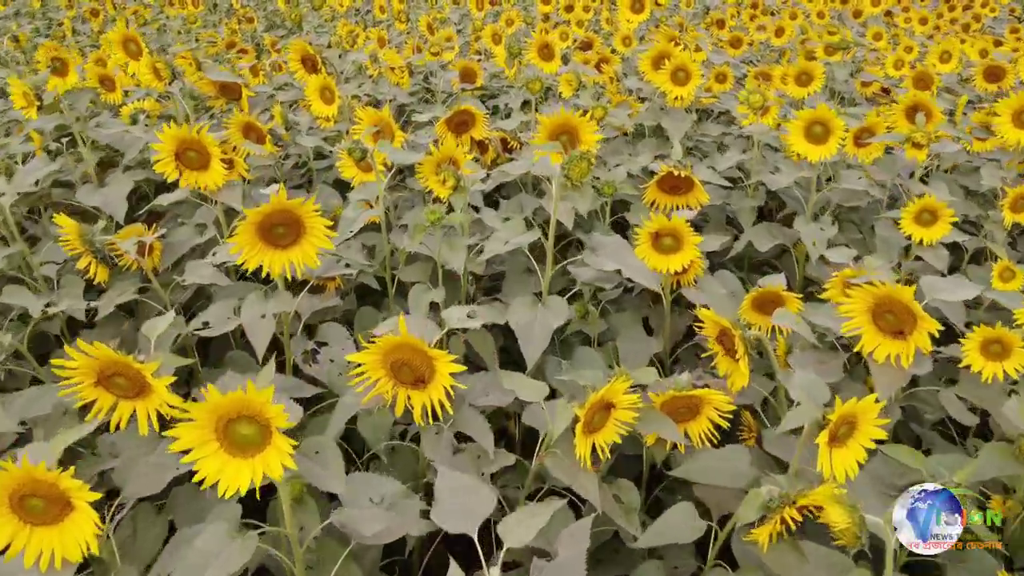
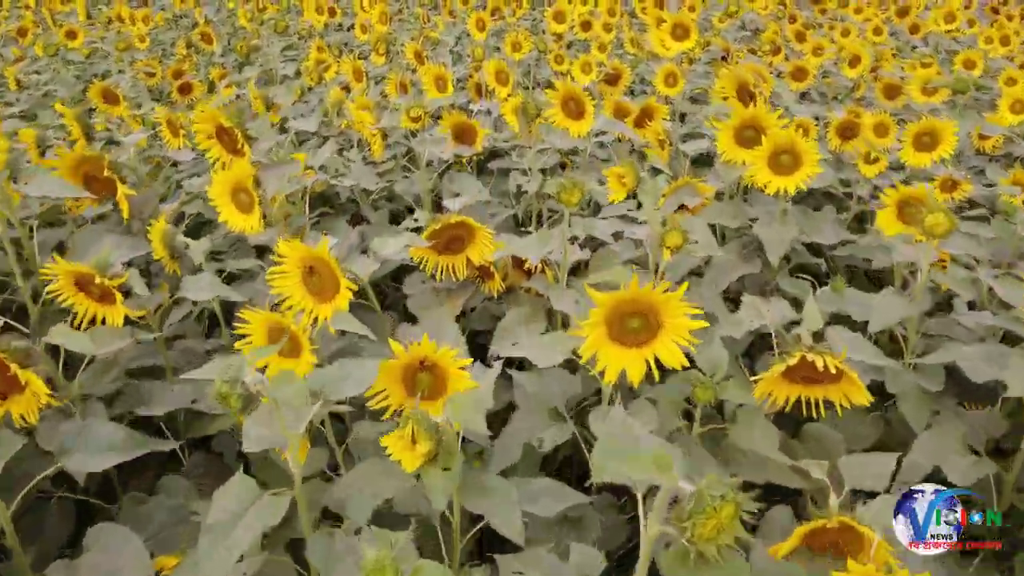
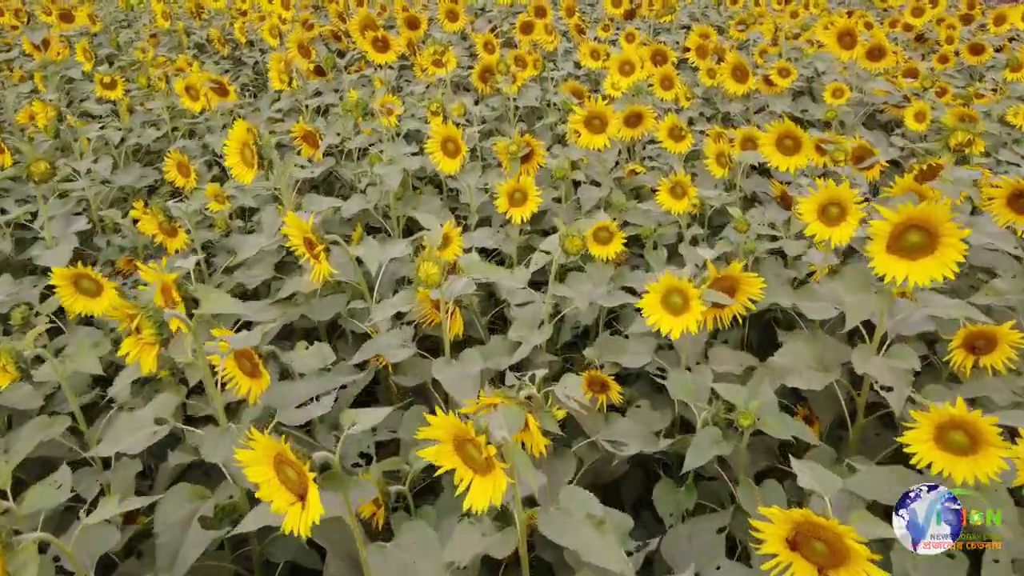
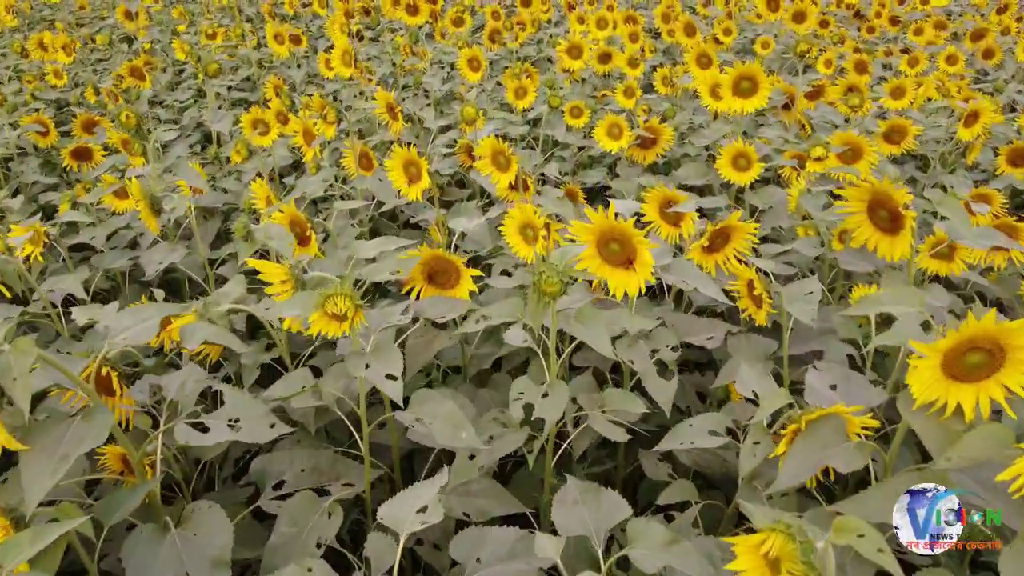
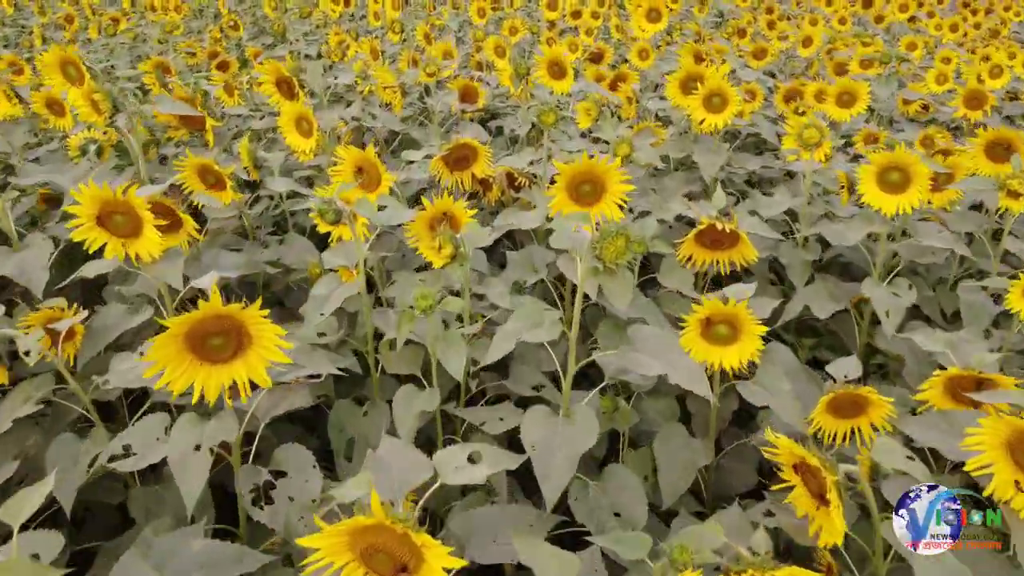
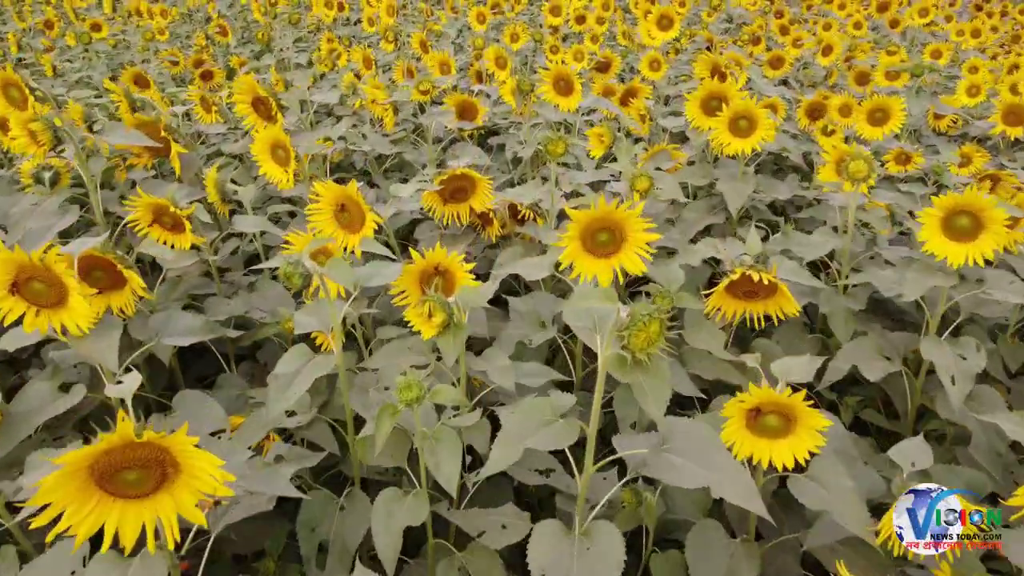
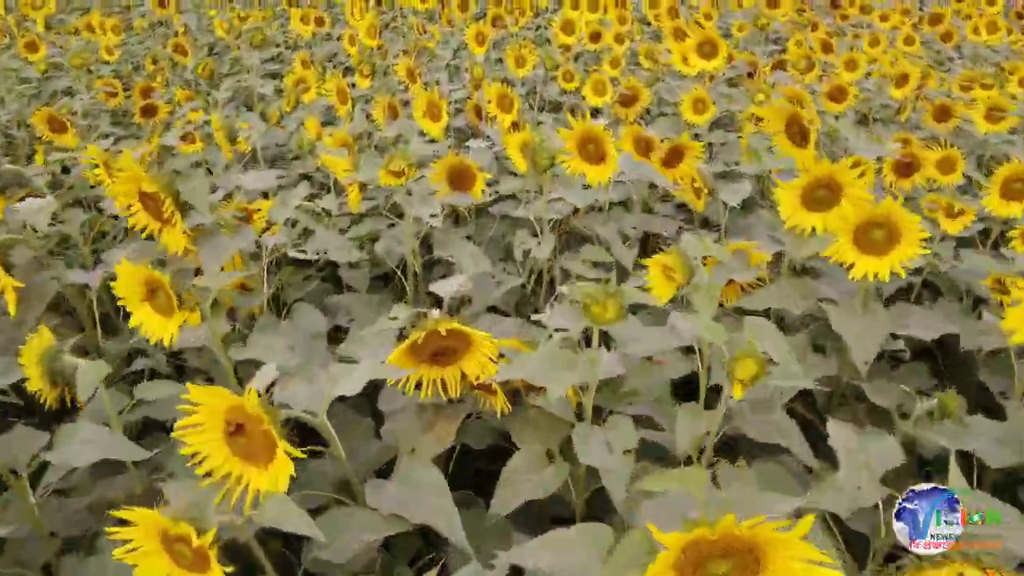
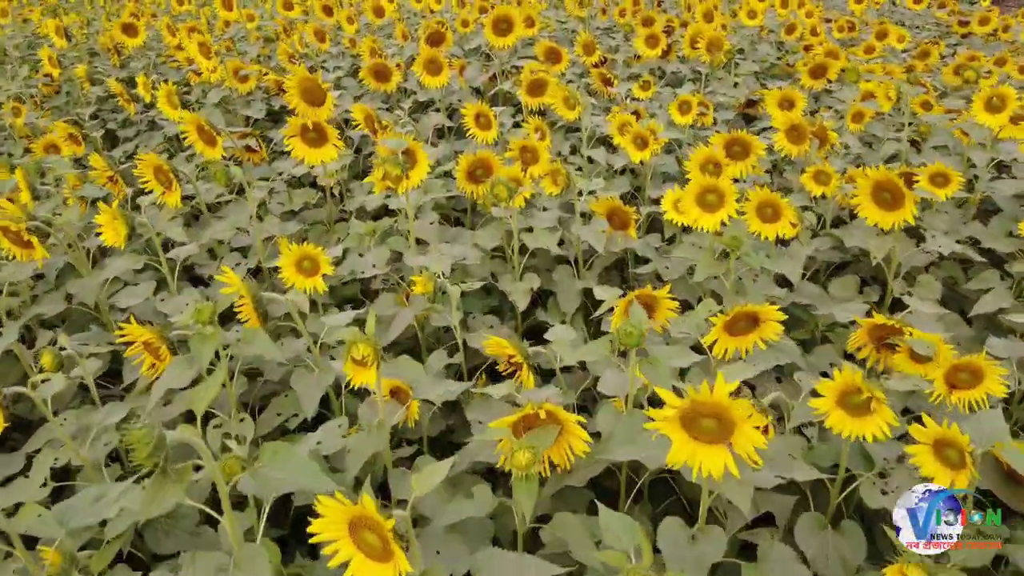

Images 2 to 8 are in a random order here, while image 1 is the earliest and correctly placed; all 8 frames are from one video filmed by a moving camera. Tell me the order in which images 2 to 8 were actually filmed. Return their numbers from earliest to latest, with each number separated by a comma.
5, 6, 2, 7, 4, 3, 8
